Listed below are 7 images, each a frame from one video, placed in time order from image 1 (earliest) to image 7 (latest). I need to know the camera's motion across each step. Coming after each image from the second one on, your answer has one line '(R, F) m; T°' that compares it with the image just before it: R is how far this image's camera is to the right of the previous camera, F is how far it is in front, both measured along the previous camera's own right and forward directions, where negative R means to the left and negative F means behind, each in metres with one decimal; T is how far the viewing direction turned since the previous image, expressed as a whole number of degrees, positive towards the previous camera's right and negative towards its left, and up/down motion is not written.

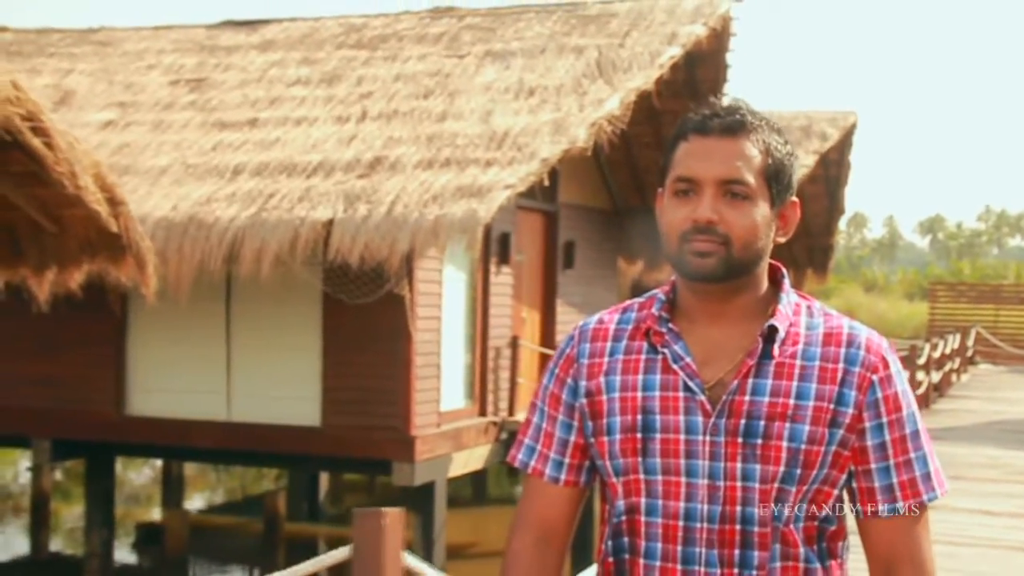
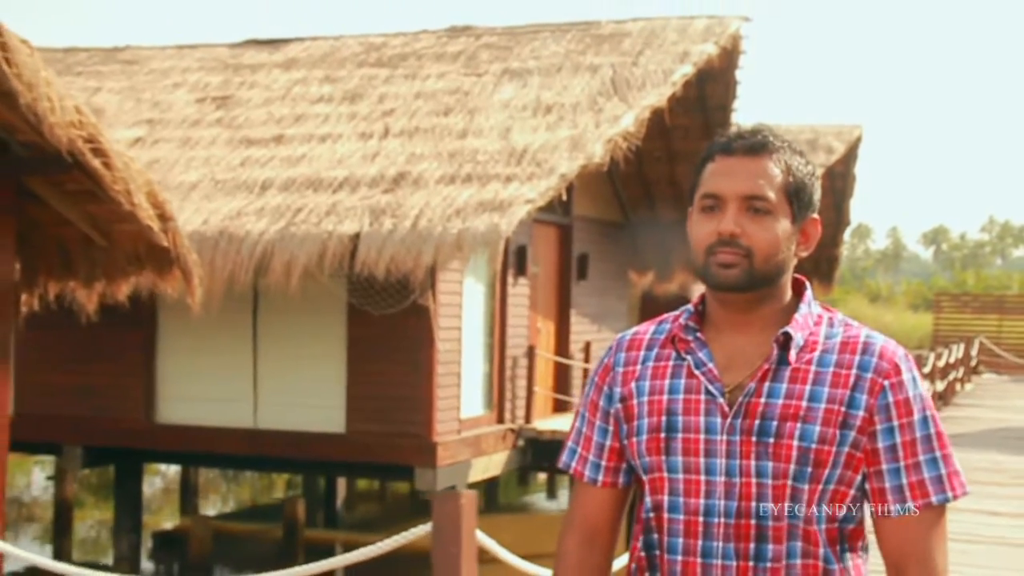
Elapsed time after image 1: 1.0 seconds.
(-0.1, -0.3) m; 0°
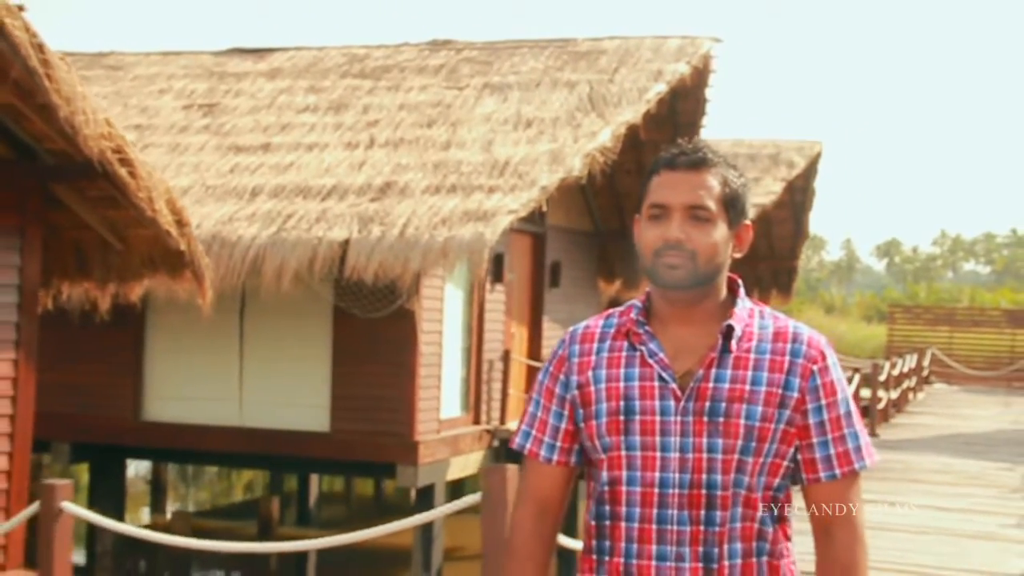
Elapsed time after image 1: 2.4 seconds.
(-0.2, -0.4) m; +2°
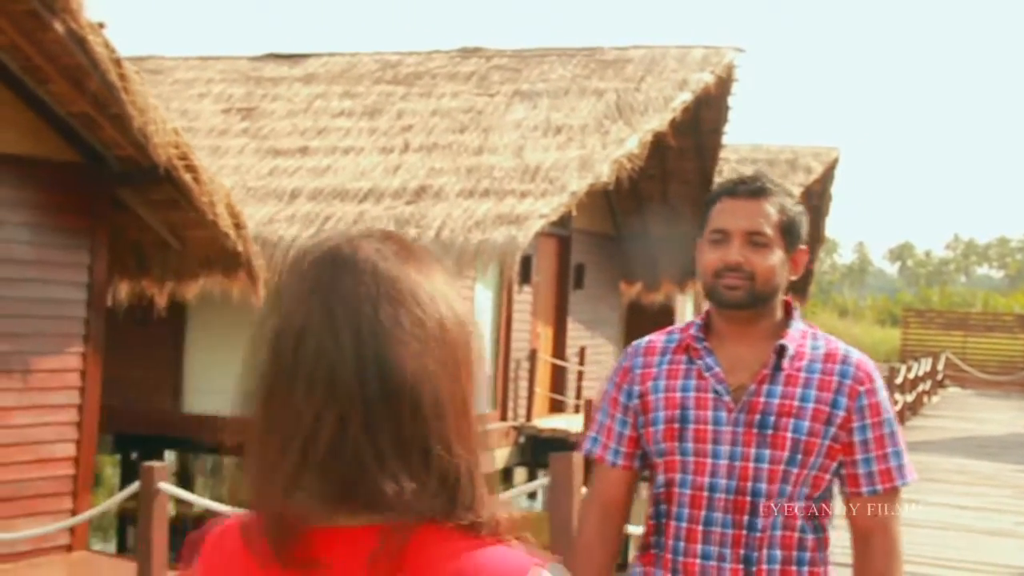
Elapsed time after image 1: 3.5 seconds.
(-0.1, -0.3) m; -1°
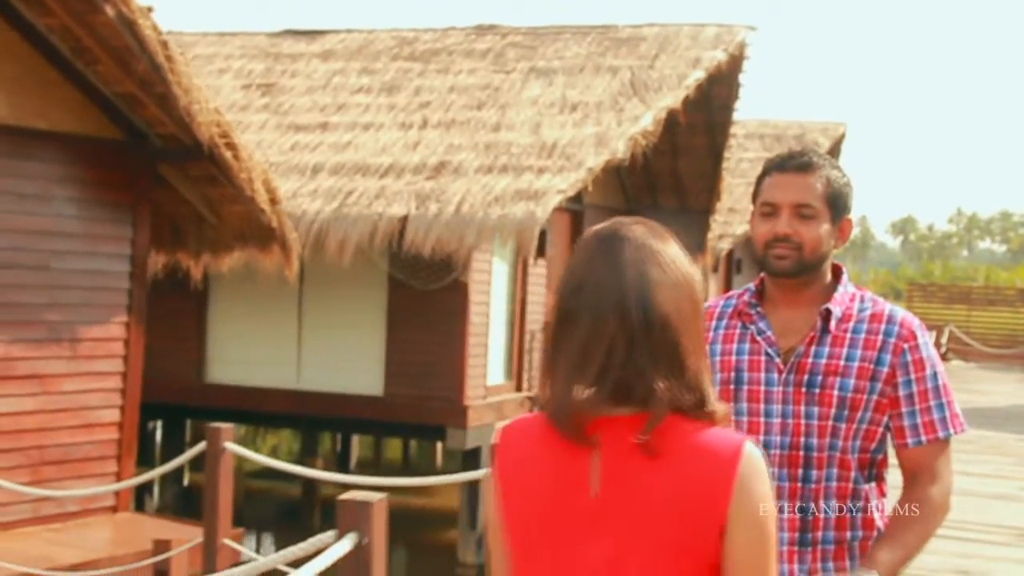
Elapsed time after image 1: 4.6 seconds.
(-0.1, -0.3) m; 0°
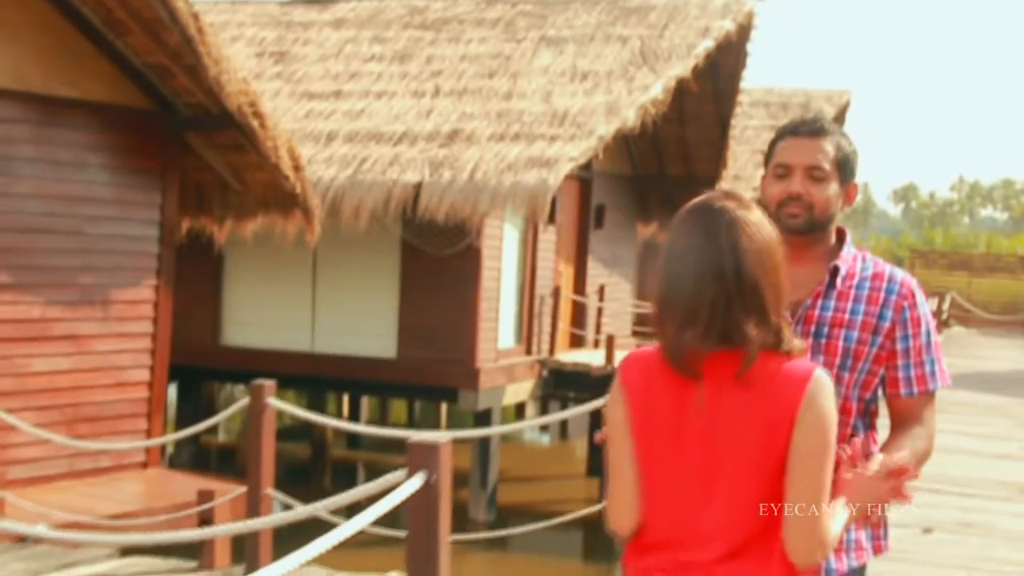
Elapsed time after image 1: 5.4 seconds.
(-0.1, -0.2) m; 0°
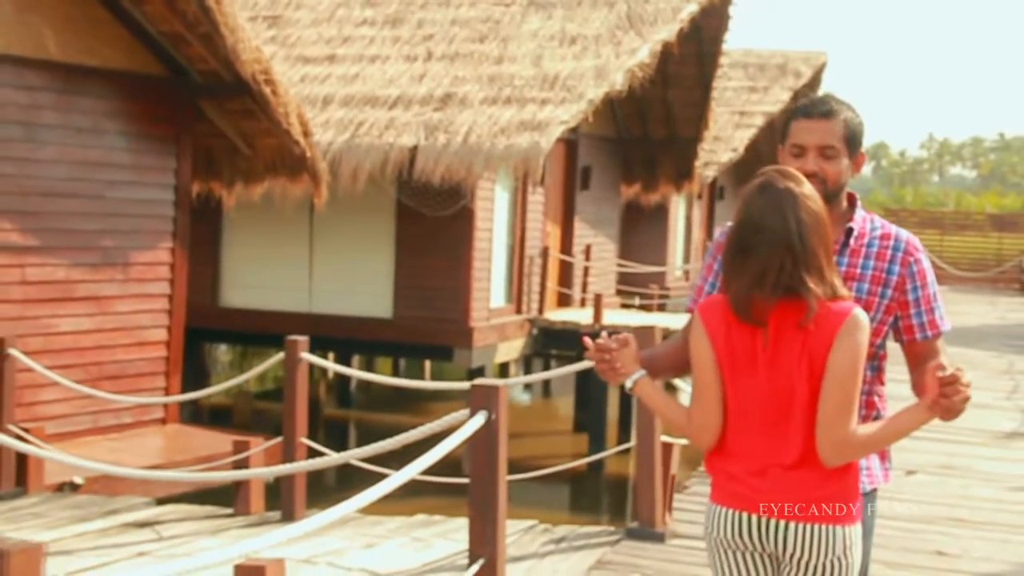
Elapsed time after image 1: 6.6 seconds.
(-0.2, -0.3) m; +1°
